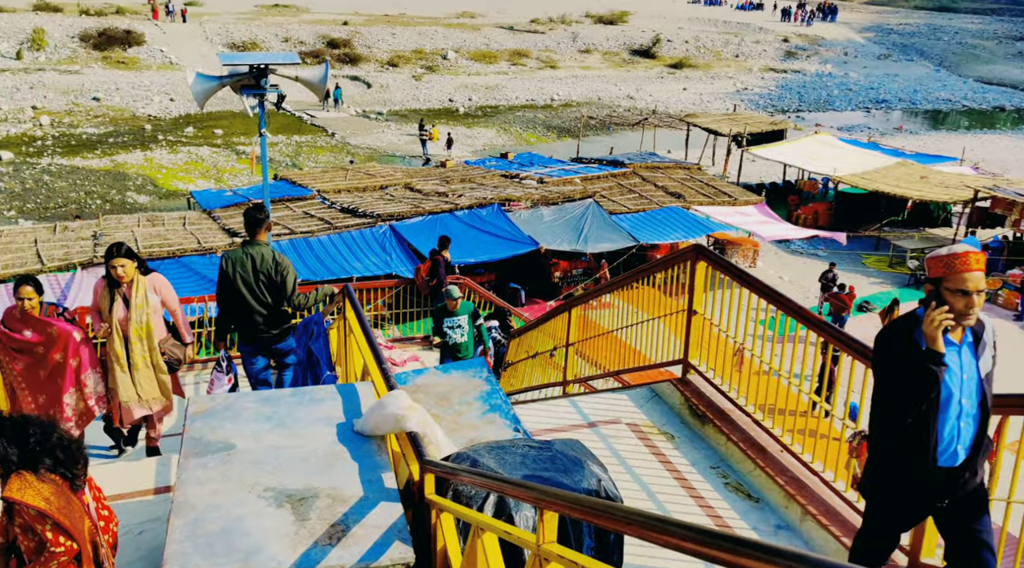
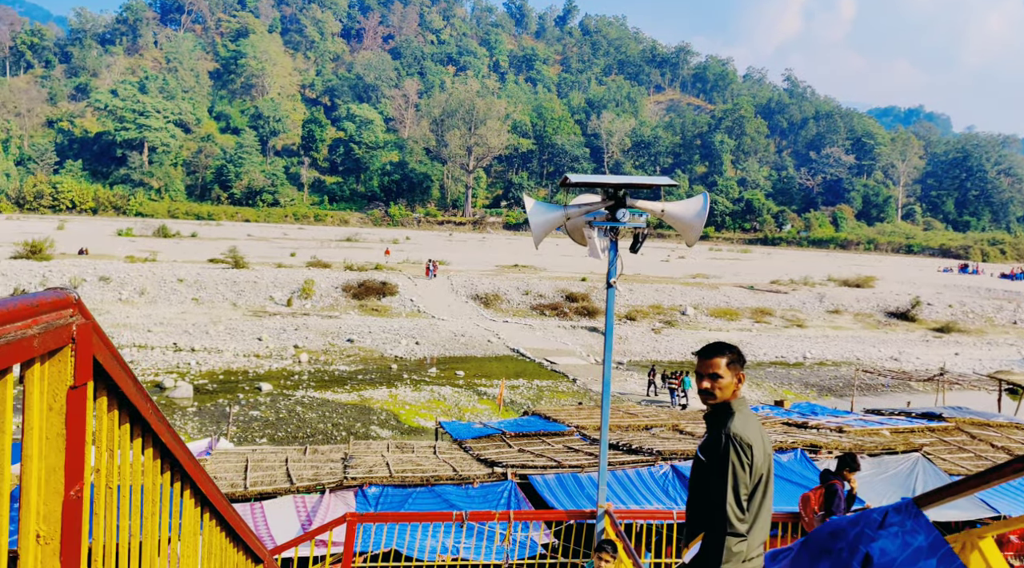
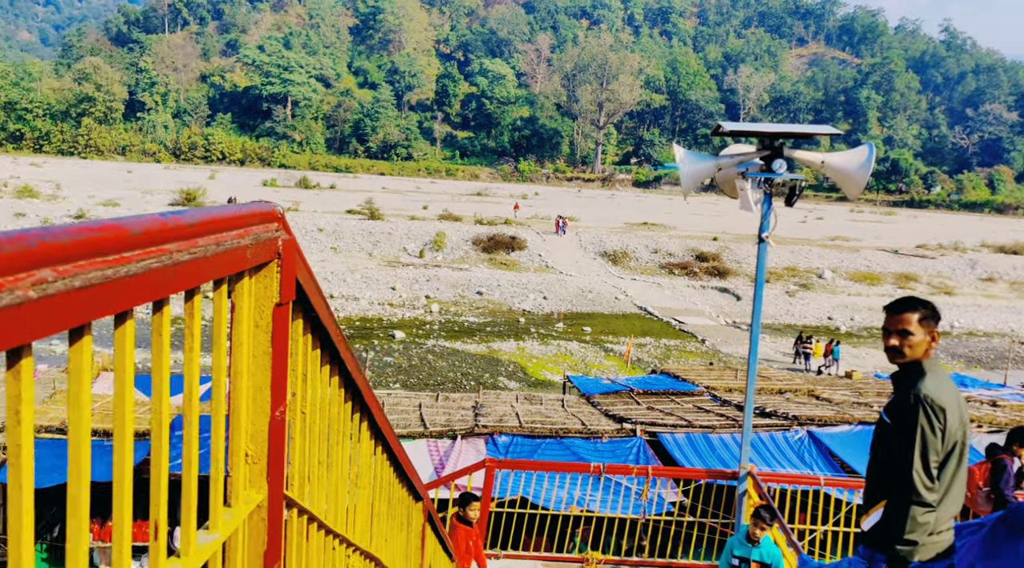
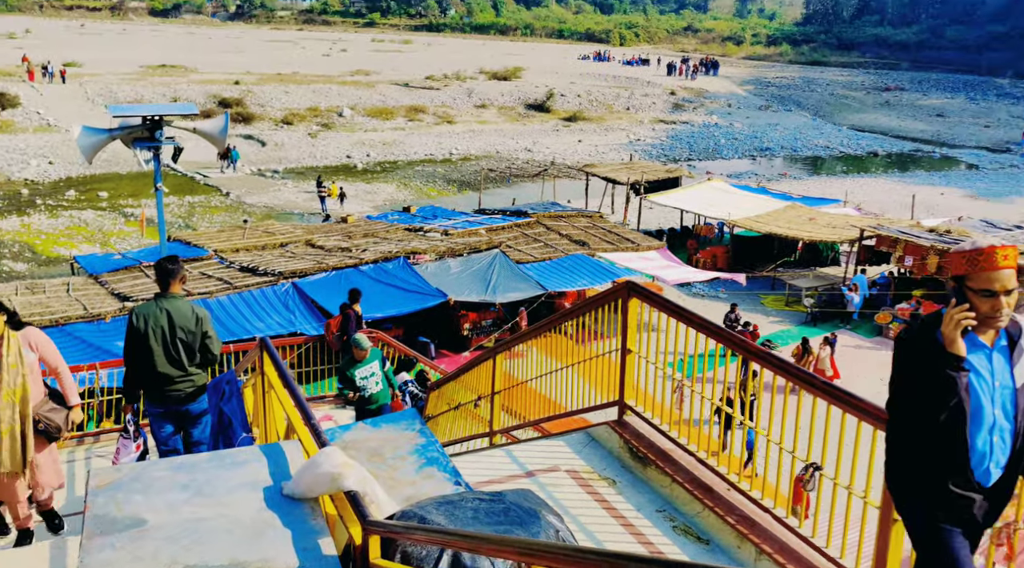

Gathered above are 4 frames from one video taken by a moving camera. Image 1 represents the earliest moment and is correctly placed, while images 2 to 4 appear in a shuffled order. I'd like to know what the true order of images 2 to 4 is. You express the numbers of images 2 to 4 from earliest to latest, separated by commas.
4, 2, 3
